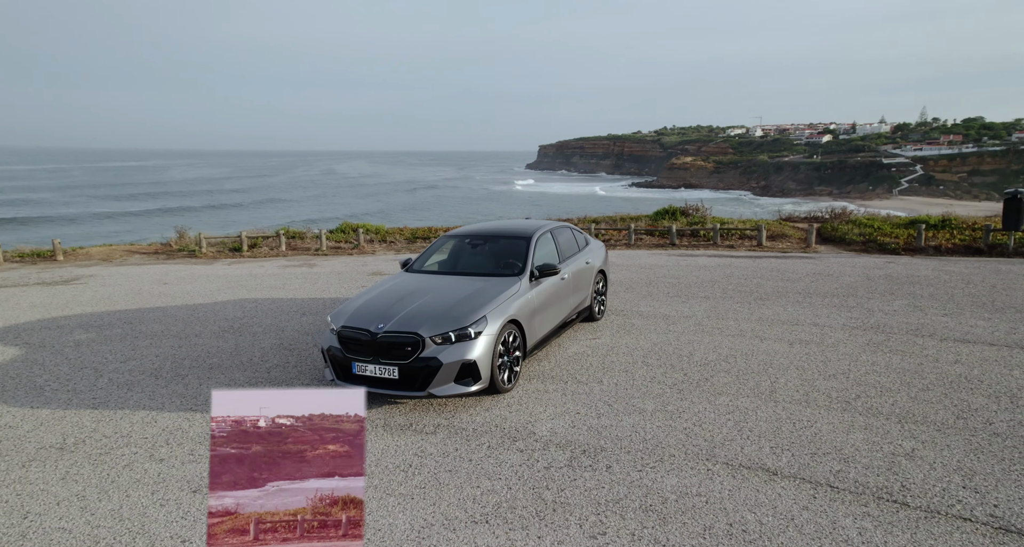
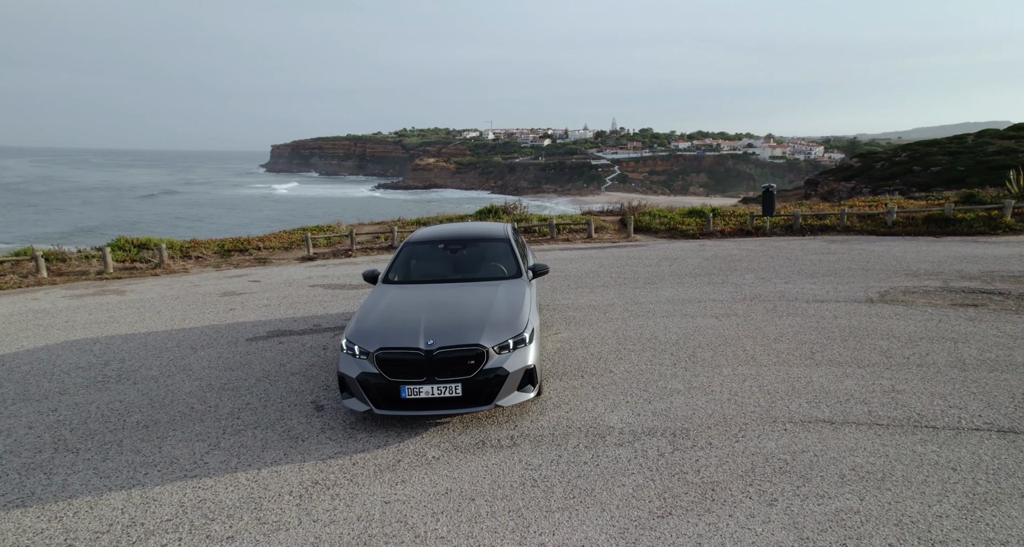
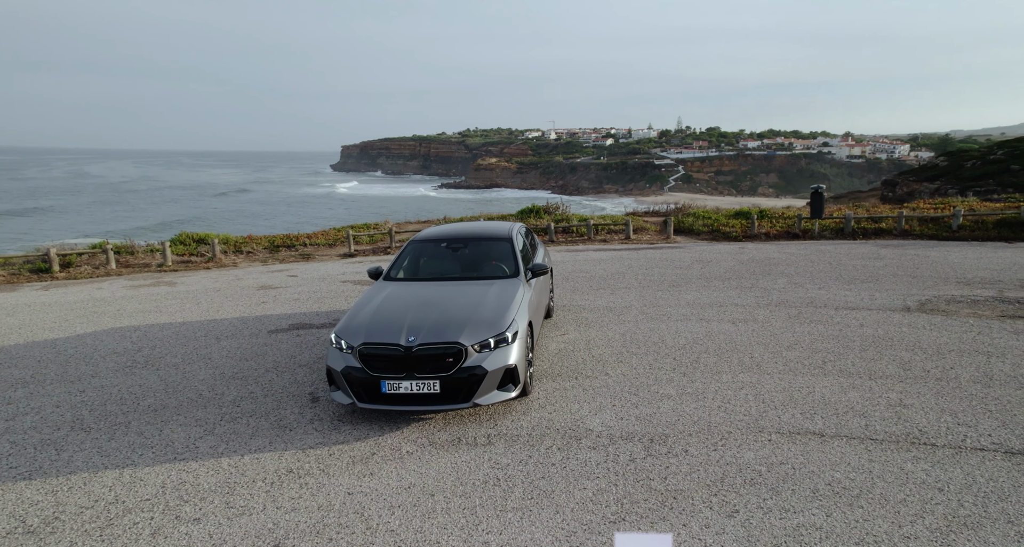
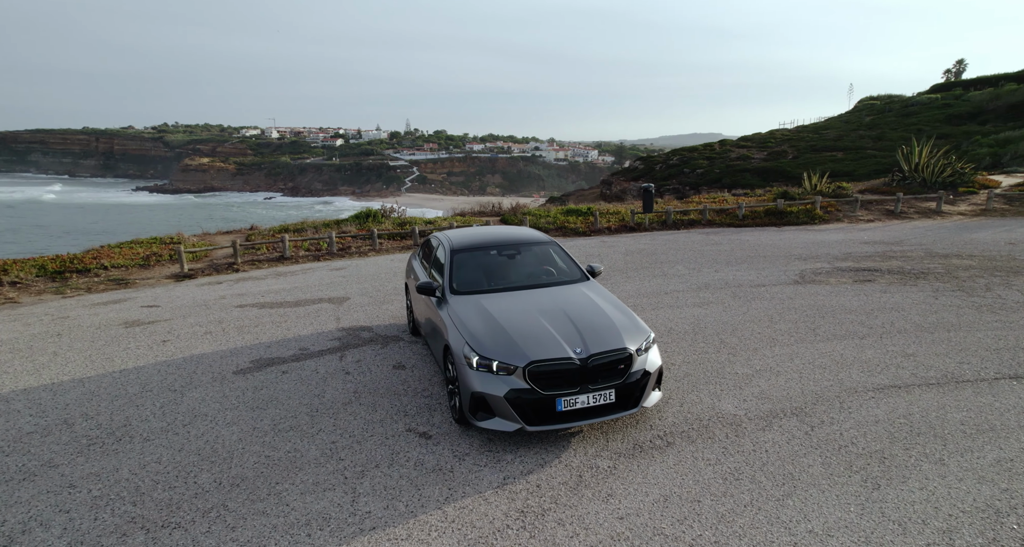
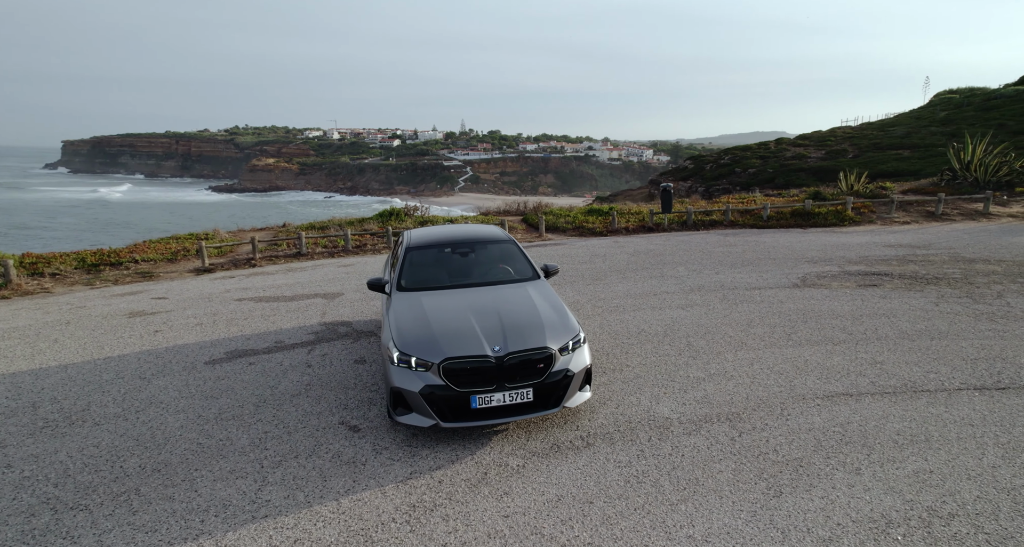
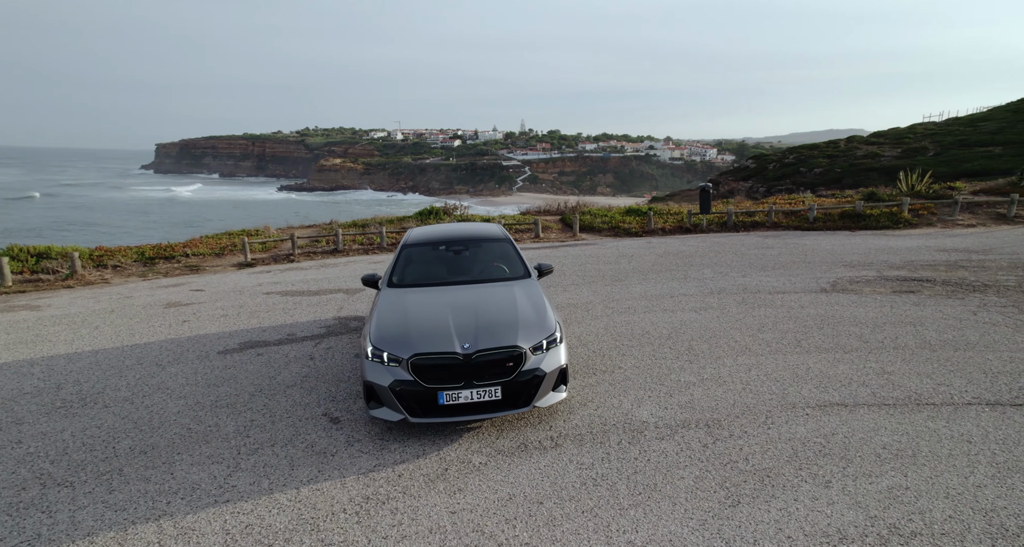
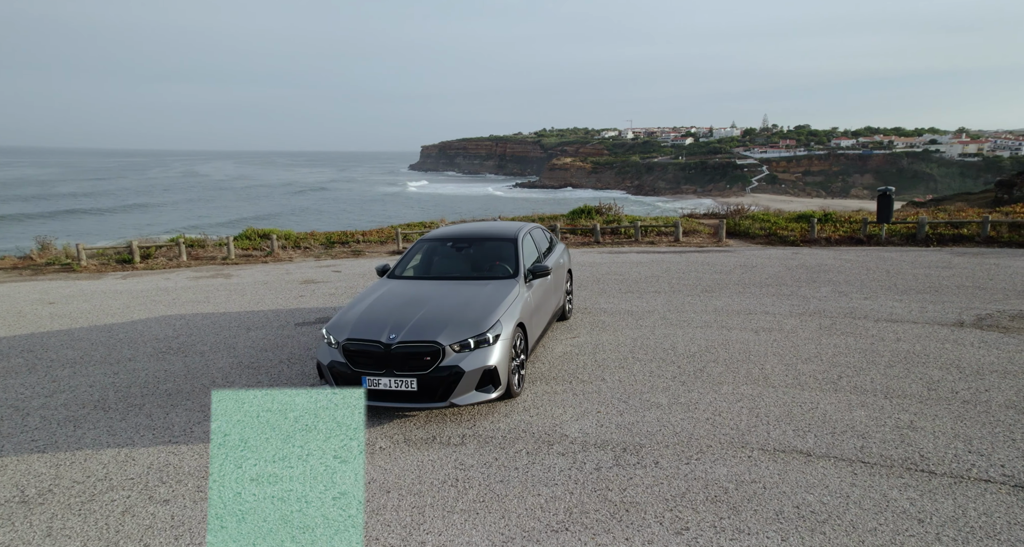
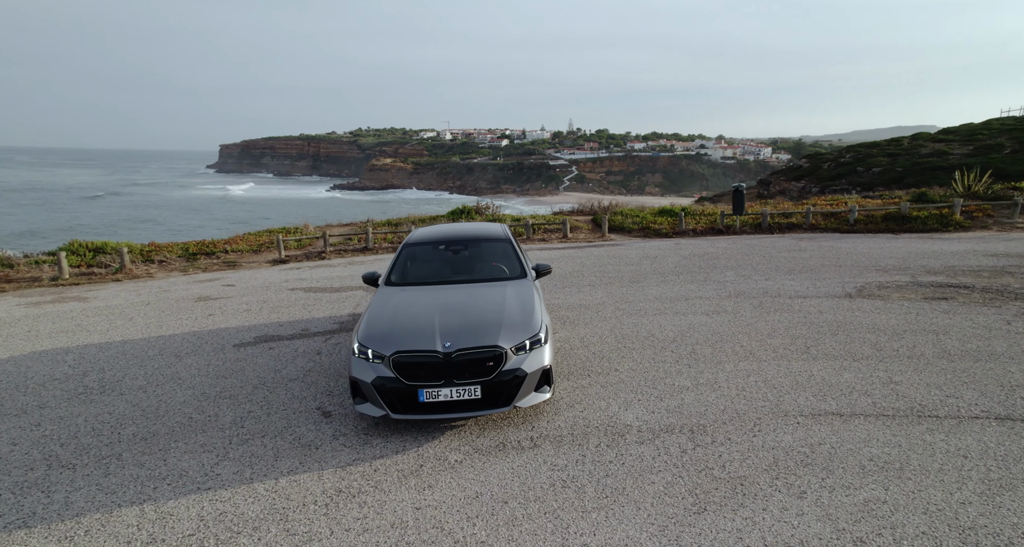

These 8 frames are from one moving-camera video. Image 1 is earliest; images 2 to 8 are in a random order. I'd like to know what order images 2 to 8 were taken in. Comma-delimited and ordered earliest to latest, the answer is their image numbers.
7, 3, 2, 8, 6, 5, 4
